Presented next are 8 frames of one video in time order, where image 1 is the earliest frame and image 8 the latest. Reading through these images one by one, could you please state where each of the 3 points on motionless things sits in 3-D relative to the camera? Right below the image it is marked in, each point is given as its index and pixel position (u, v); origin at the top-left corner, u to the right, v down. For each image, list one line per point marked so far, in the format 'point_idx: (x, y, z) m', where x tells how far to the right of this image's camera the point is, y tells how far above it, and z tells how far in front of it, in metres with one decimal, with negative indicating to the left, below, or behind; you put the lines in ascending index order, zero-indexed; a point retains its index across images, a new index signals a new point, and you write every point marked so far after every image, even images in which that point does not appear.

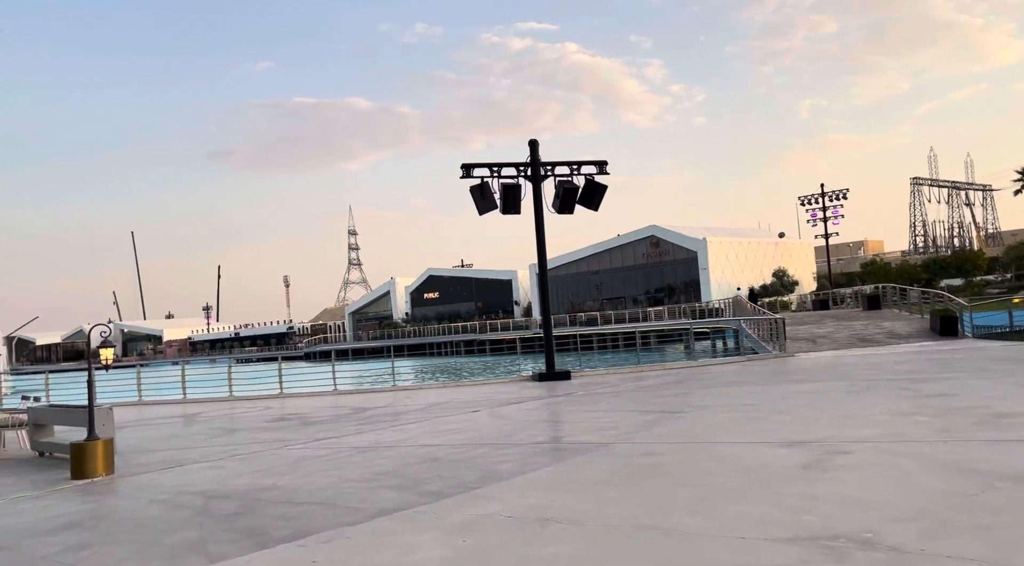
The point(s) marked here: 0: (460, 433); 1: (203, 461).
0: (-0.7, -2.2, +12.1) m
1: (-4.3, -2.5, +12.1) m
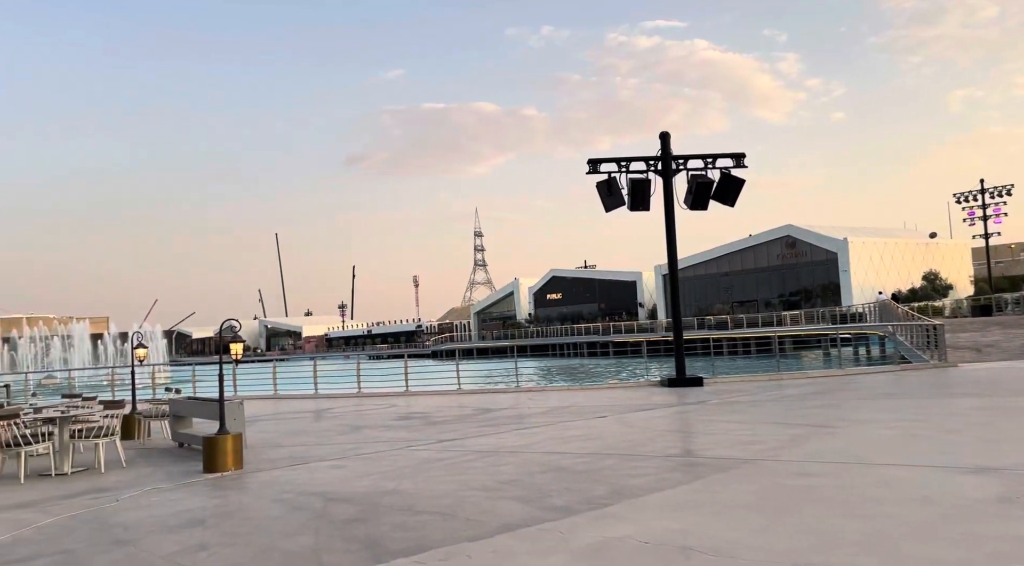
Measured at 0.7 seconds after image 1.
0: (+1.0, -2.2, +11.5) m
1: (-2.5, -2.4, +12.0) m
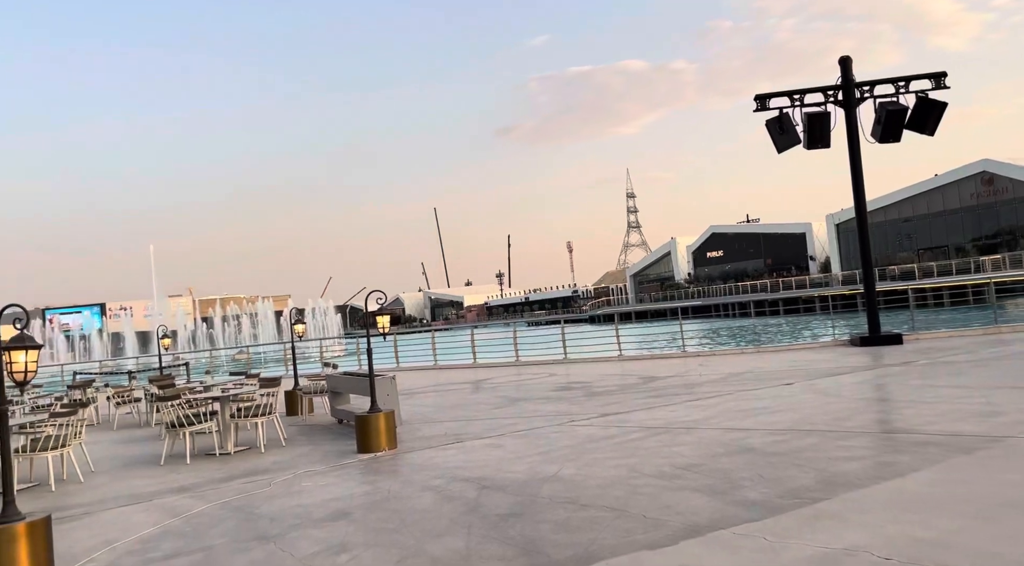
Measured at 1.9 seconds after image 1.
0: (+3.0, -1.6, +10.0) m
1: (-0.4, -2.0, +11.1) m
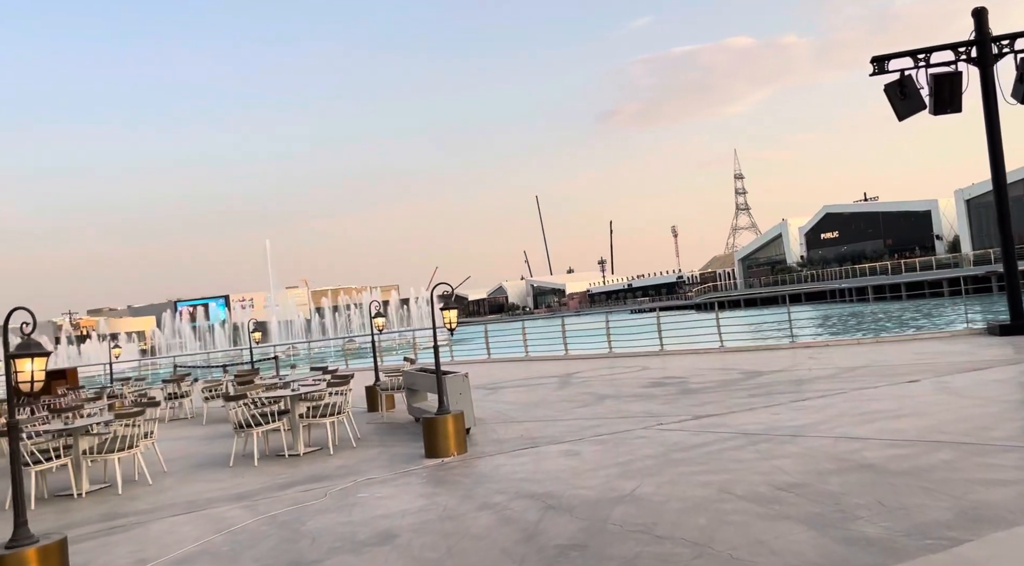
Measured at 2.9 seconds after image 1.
0: (+3.8, -1.4, +8.6) m
1: (+0.6, -1.8, +10.1) m
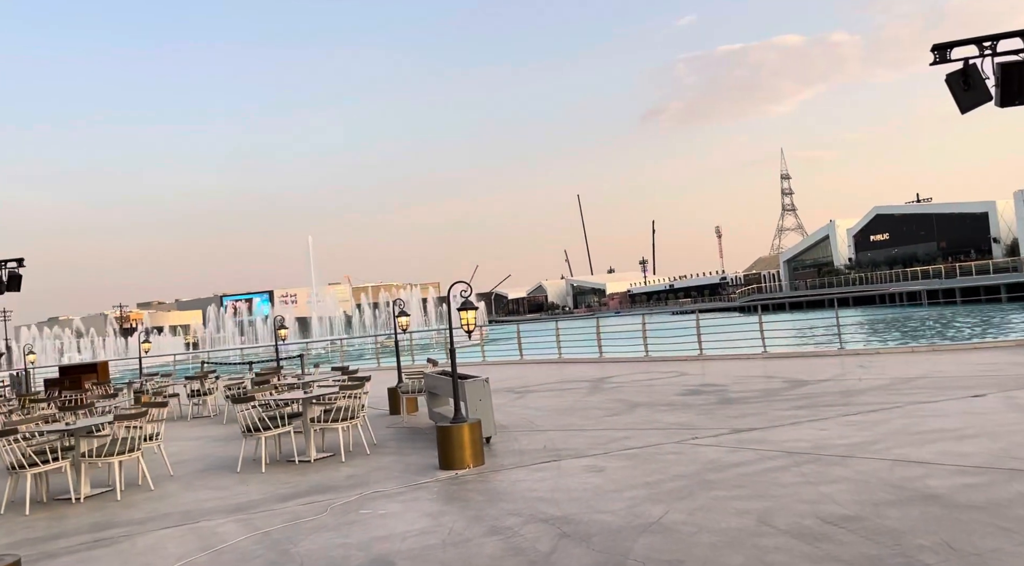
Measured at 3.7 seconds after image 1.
0: (+3.9, -1.5, +7.6) m
1: (+0.8, -1.8, +9.3) m
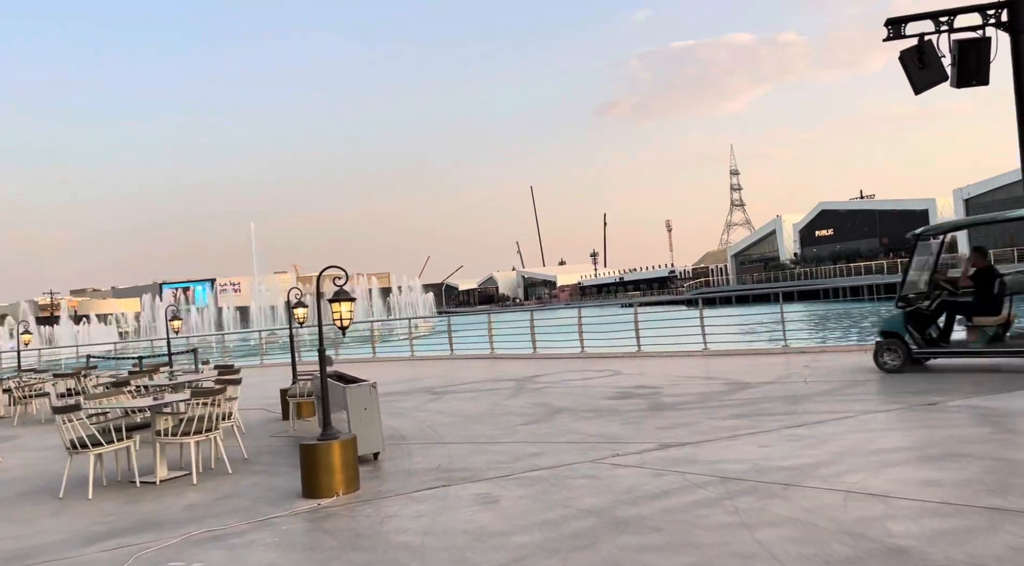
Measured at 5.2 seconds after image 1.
0: (+2.9, -1.4, +6.2) m
1: (-0.3, -1.7, +7.7) m
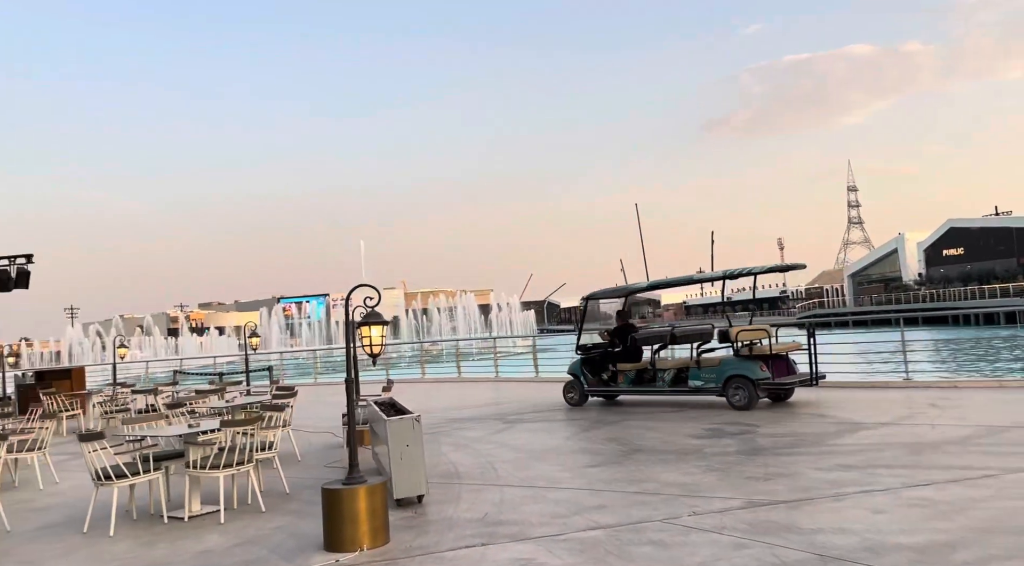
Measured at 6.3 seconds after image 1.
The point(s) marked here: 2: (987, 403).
0: (+3.1, -1.6, +4.6) m
1: (+0.1, -1.9, +6.5) m
2: (+6.2, -1.6, +11.4) m
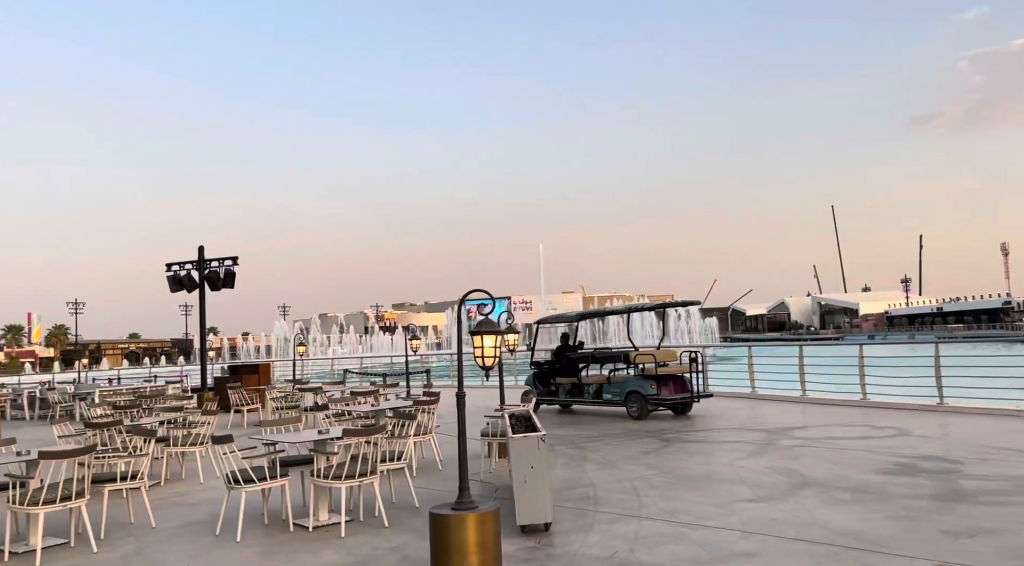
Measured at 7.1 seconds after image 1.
0: (+3.5, -1.7, +3.1) m
1: (+0.9, -2.0, +5.6) m
2: (+7.9, -1.7, +9.1) m
